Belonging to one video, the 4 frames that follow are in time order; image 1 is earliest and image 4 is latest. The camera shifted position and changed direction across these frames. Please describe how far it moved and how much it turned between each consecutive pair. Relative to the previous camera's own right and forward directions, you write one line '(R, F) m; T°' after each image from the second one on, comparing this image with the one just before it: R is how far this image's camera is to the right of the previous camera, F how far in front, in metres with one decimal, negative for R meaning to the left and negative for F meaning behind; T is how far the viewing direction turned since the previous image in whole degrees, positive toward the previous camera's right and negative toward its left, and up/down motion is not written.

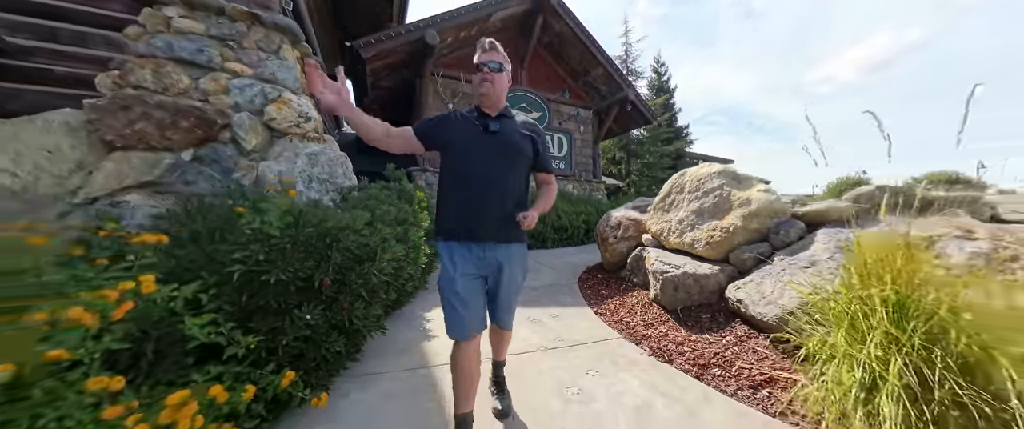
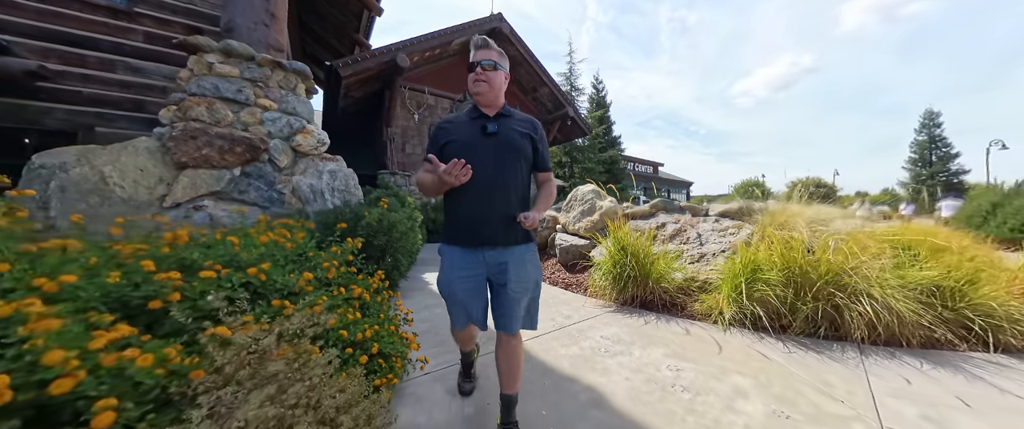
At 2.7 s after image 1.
(-0.1, -1.9) m; +8°
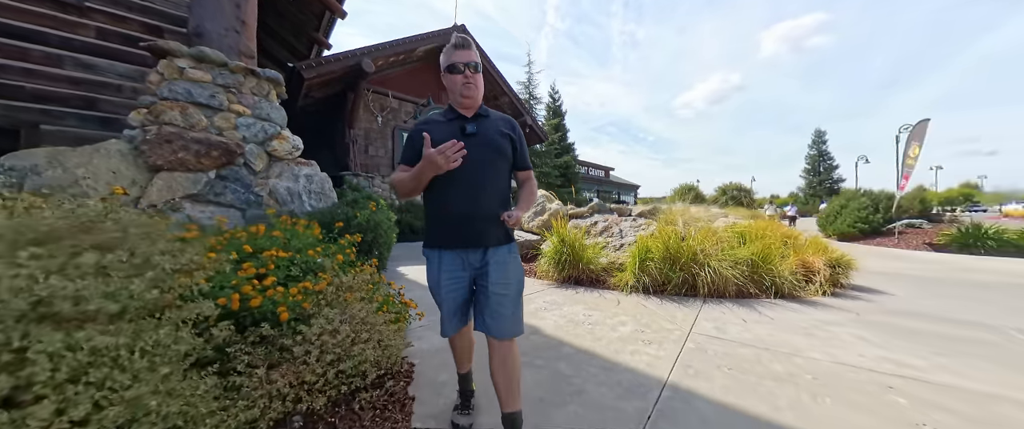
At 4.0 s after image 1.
(-0.1, -0.9) m; +7°
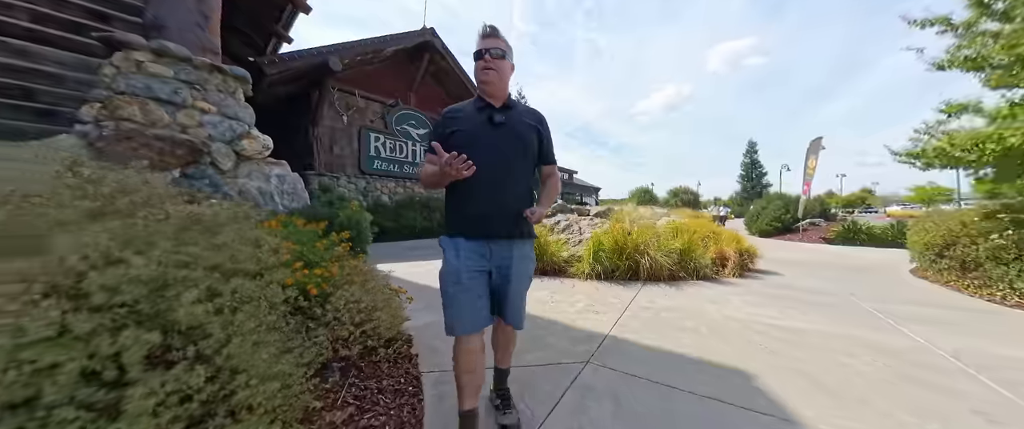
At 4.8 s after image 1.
(-0.1, -0.5) m; +6°
